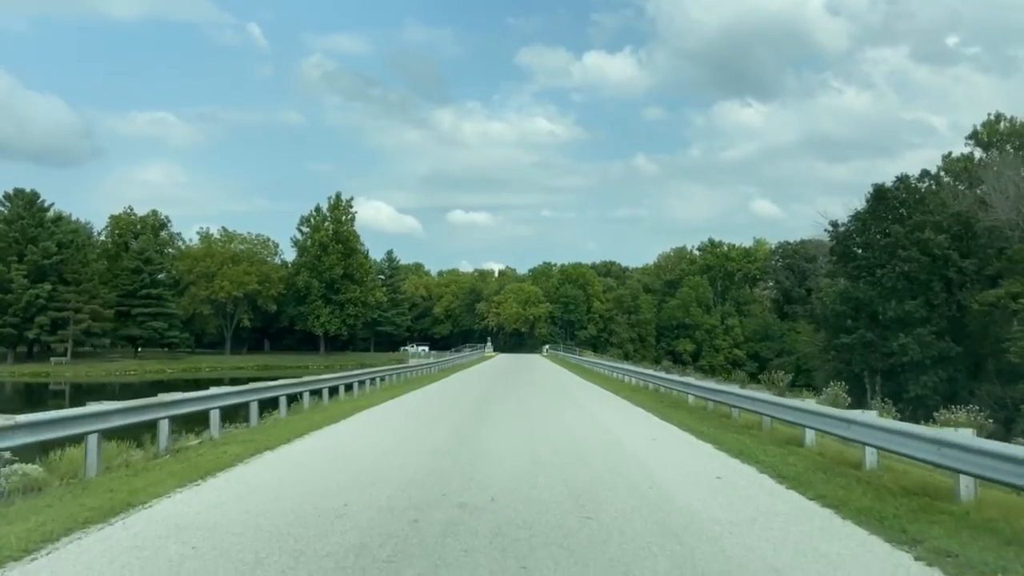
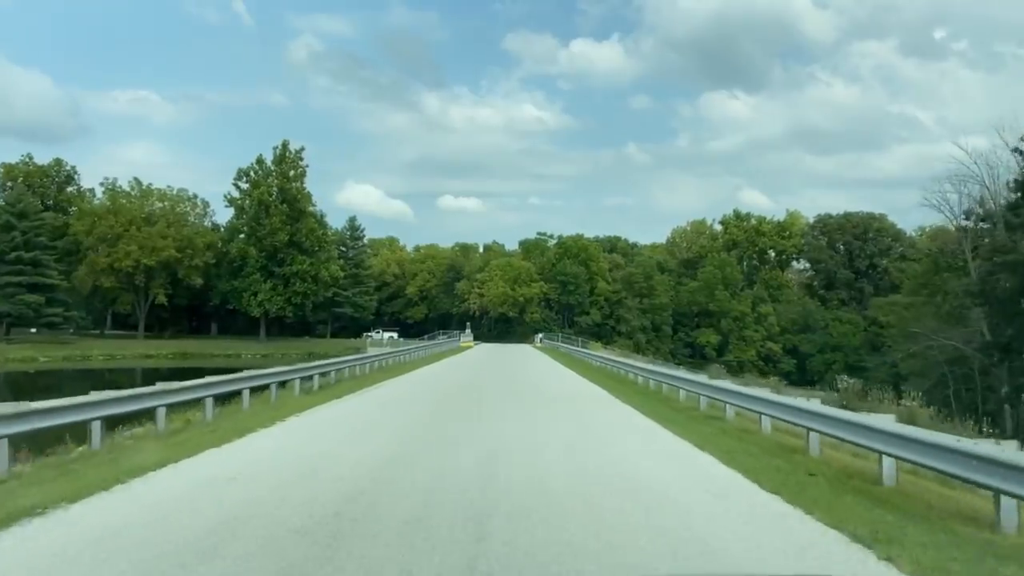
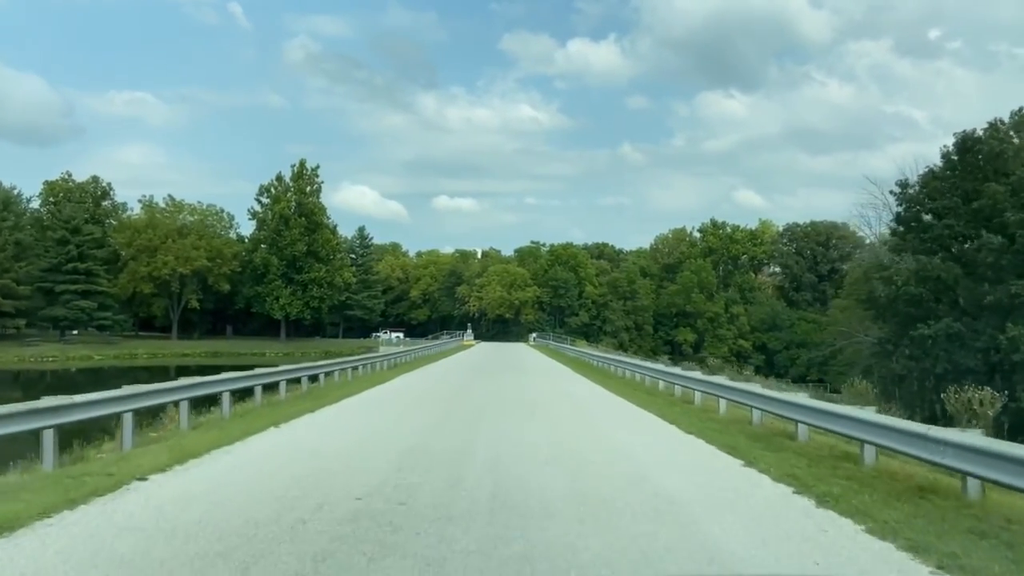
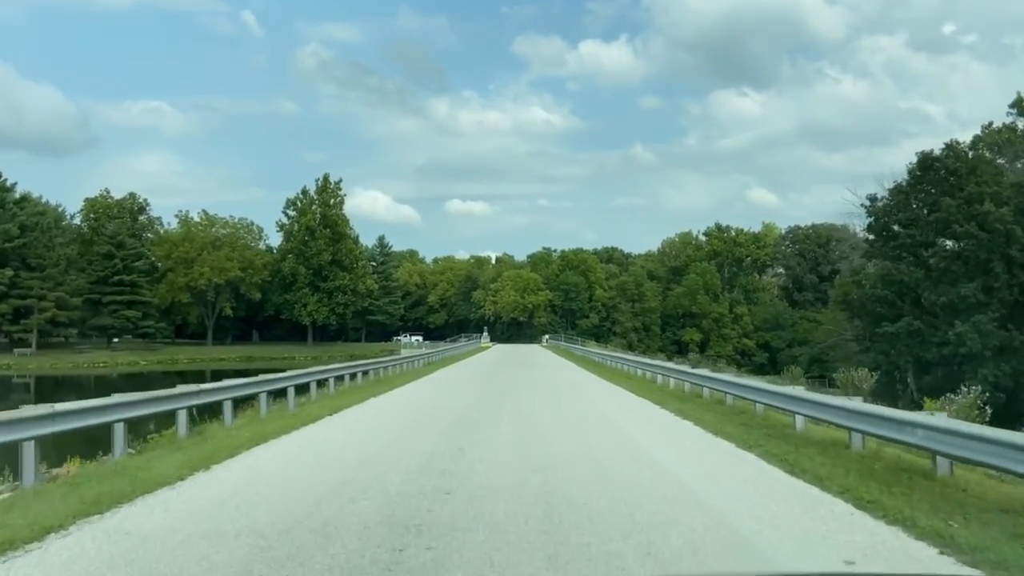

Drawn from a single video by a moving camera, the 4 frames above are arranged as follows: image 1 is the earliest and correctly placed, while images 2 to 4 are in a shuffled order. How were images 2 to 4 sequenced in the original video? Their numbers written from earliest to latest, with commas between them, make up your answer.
4, 3, 2
